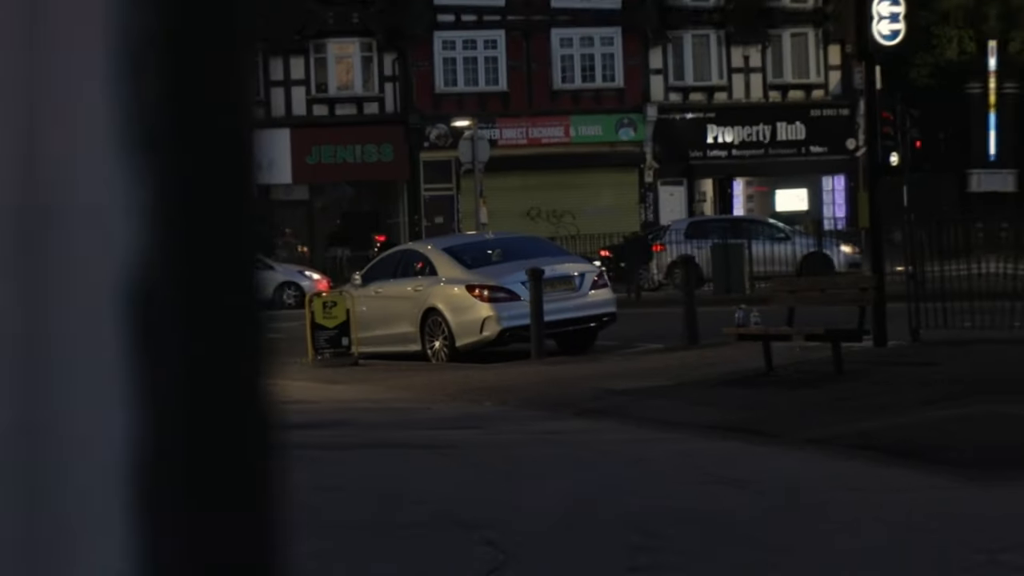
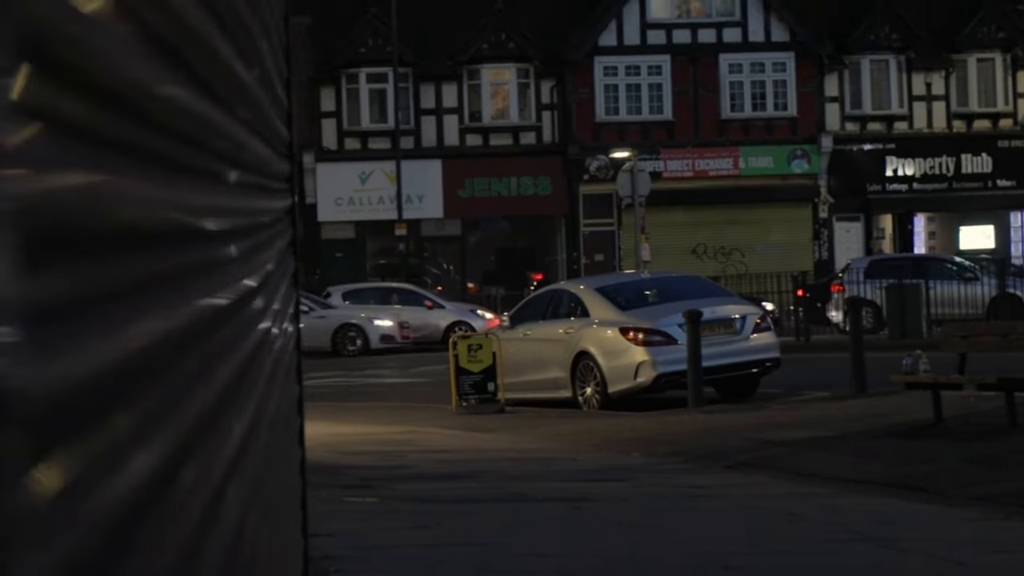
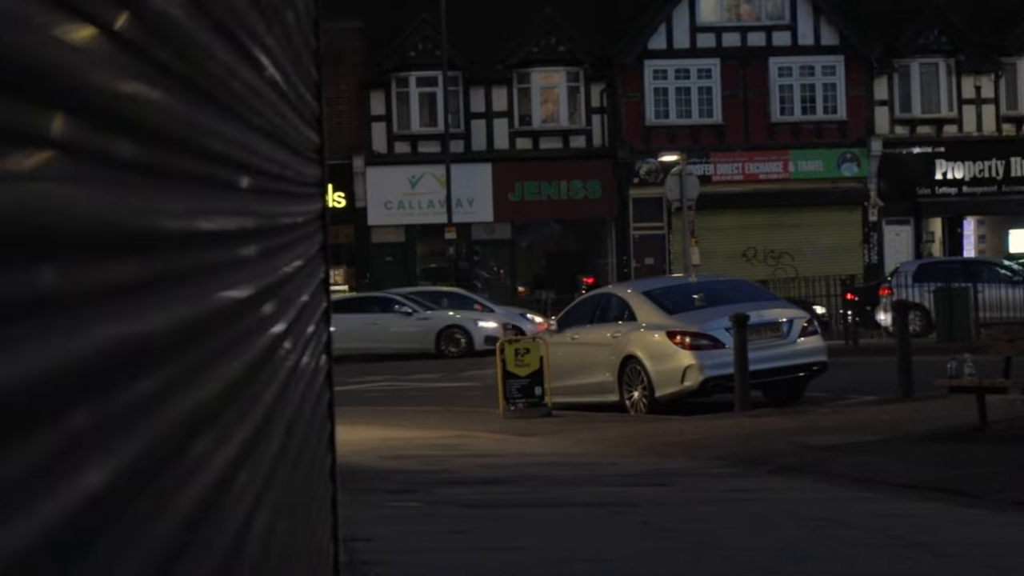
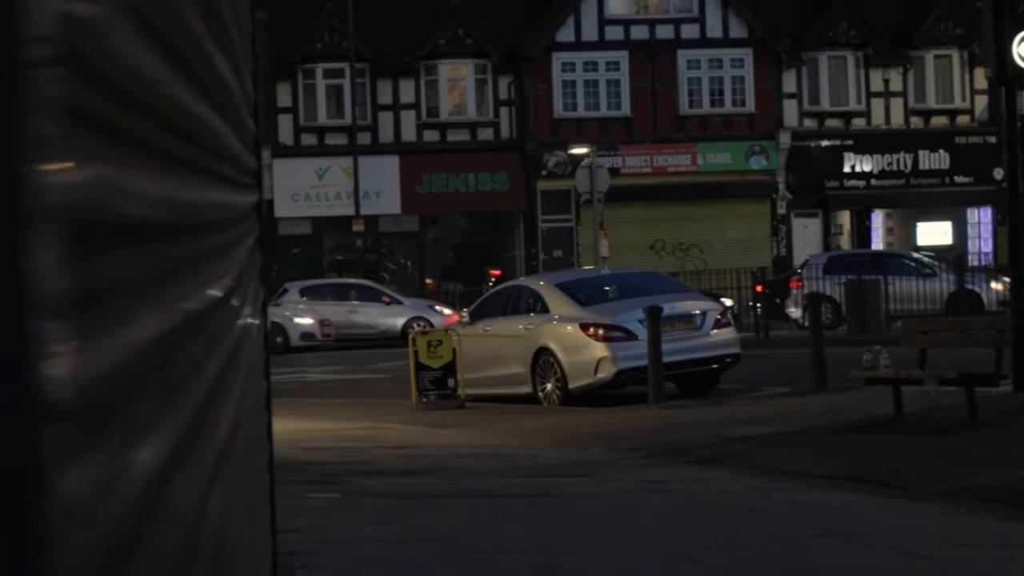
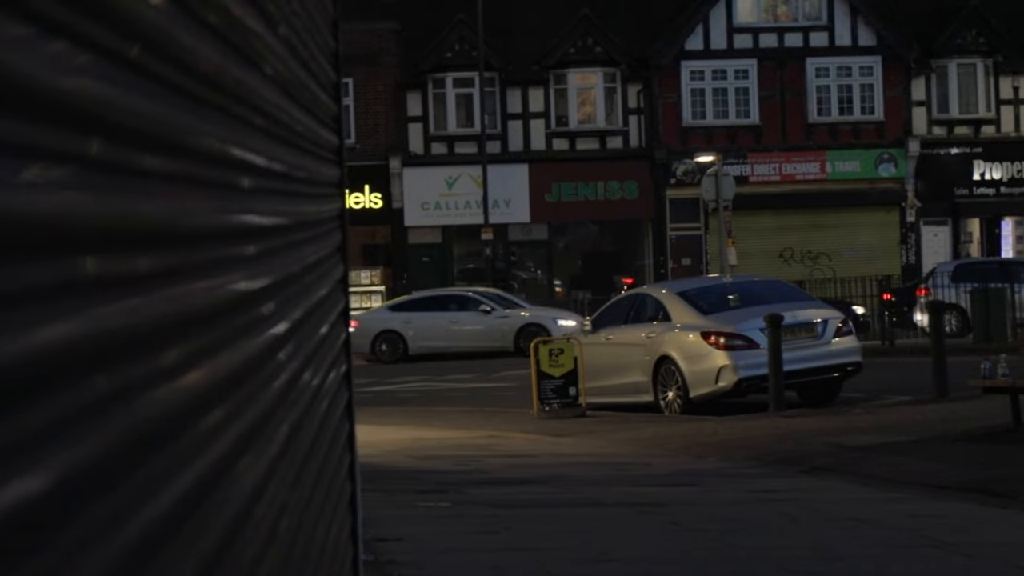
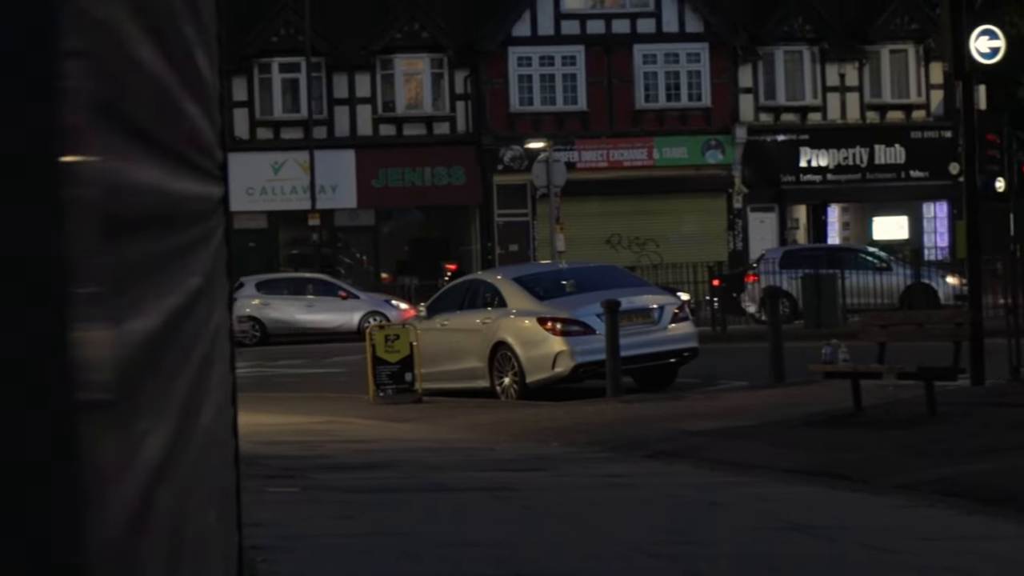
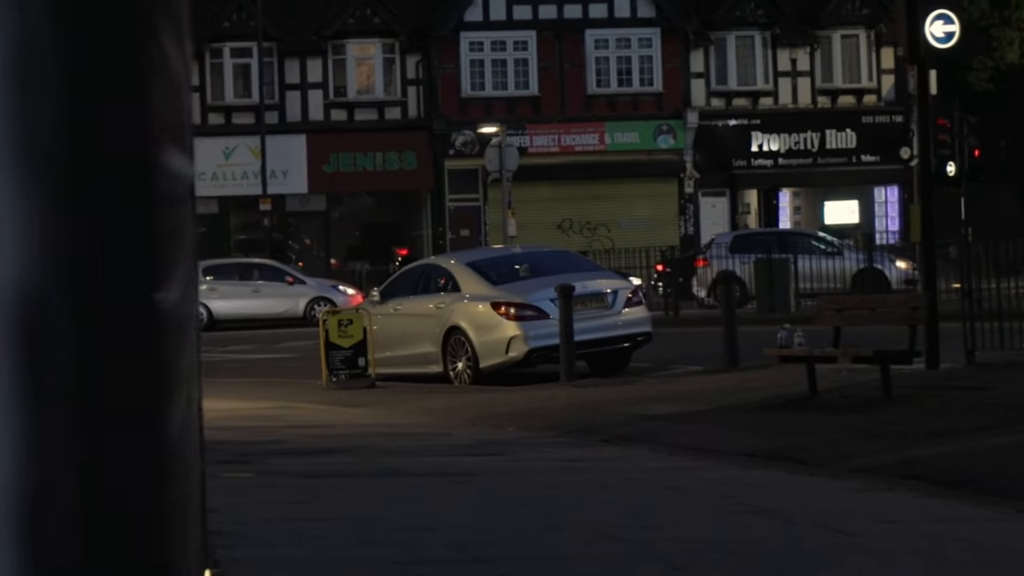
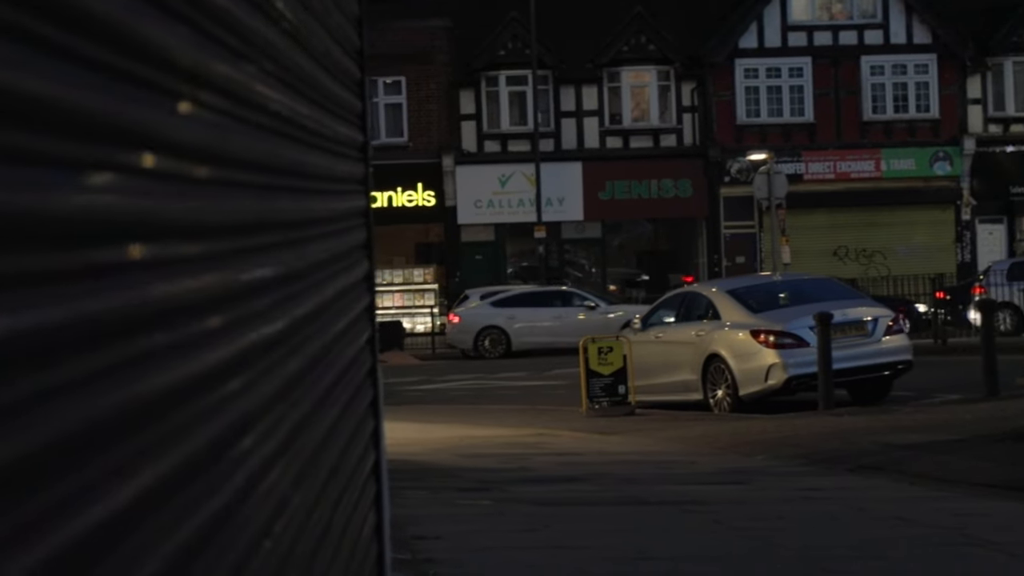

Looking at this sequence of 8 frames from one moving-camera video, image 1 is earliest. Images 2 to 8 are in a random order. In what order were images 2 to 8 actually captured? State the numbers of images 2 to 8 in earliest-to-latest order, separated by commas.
7, 6, 4, 2, 3, 5, 8
